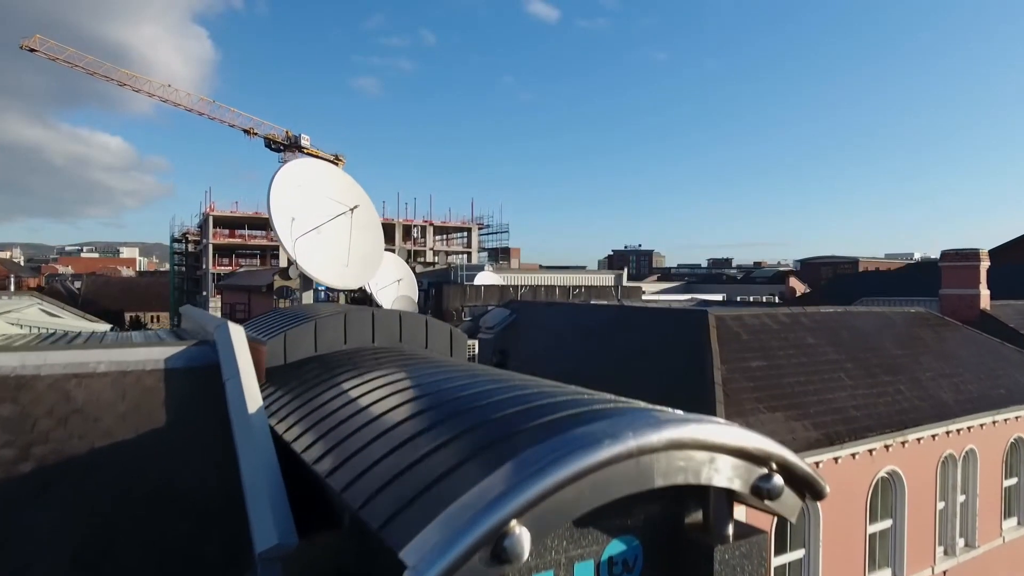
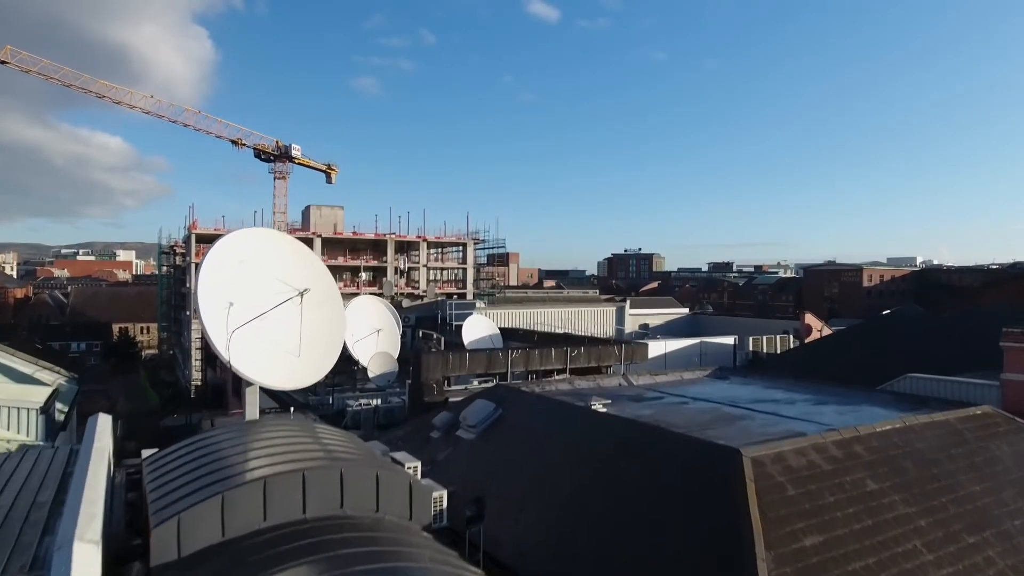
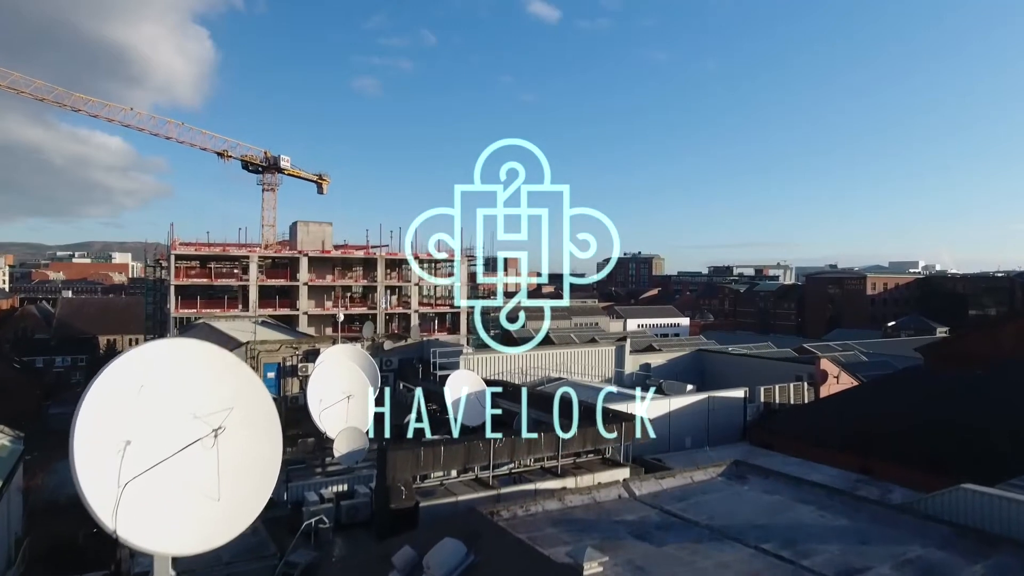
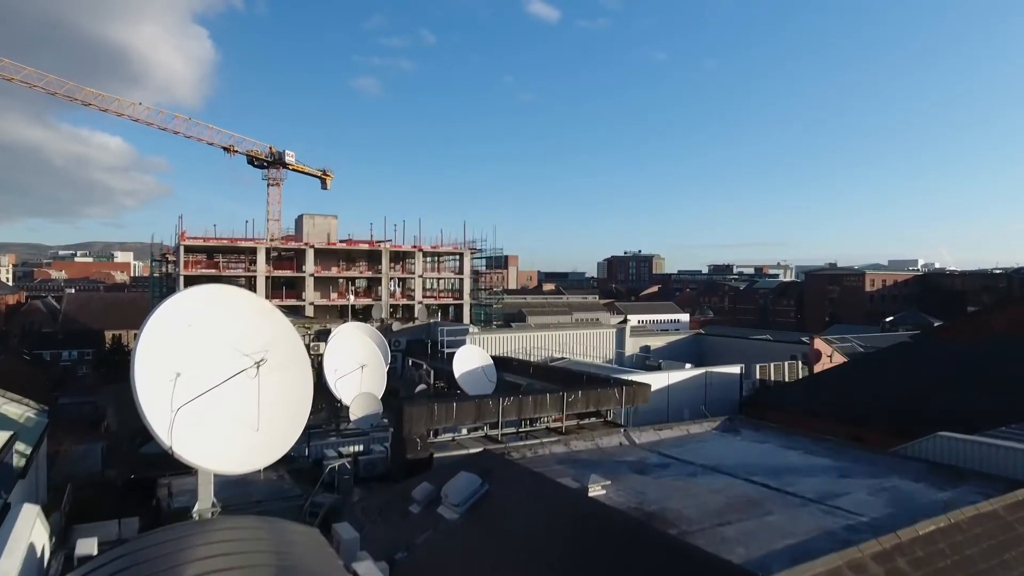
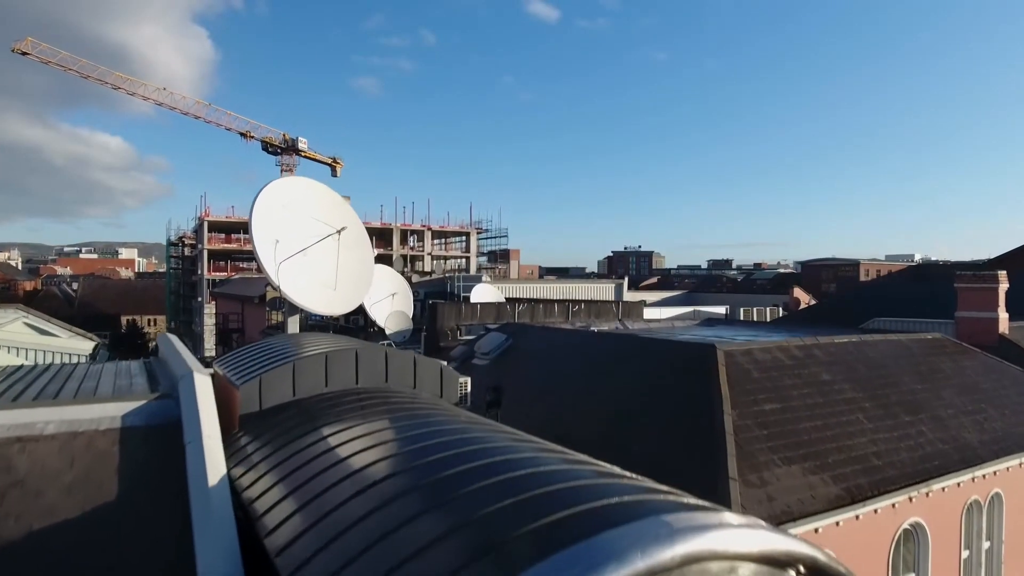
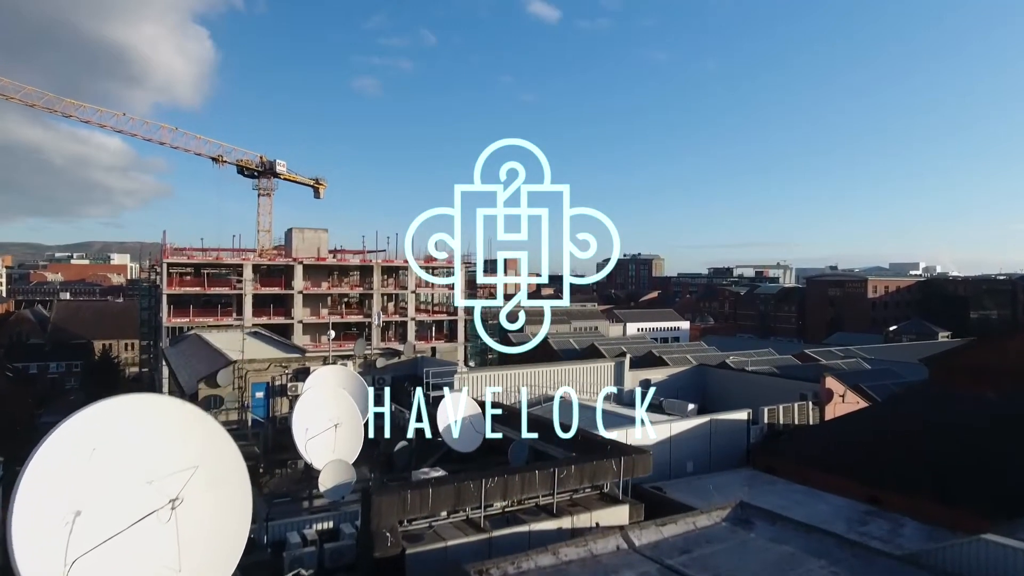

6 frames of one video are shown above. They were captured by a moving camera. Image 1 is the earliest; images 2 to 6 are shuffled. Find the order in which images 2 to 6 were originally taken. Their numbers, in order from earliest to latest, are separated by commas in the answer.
5, 2, 4, 3, 6
